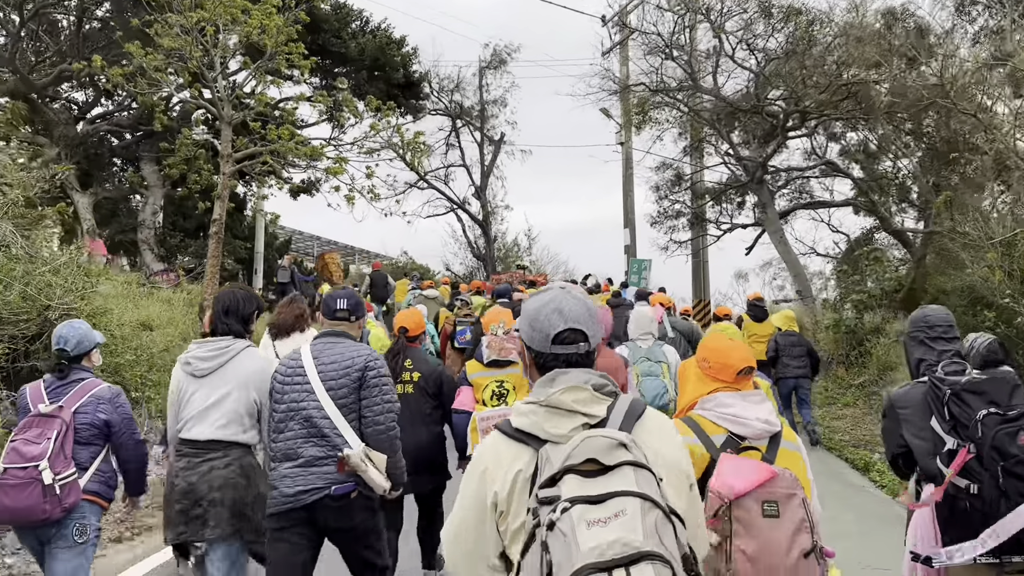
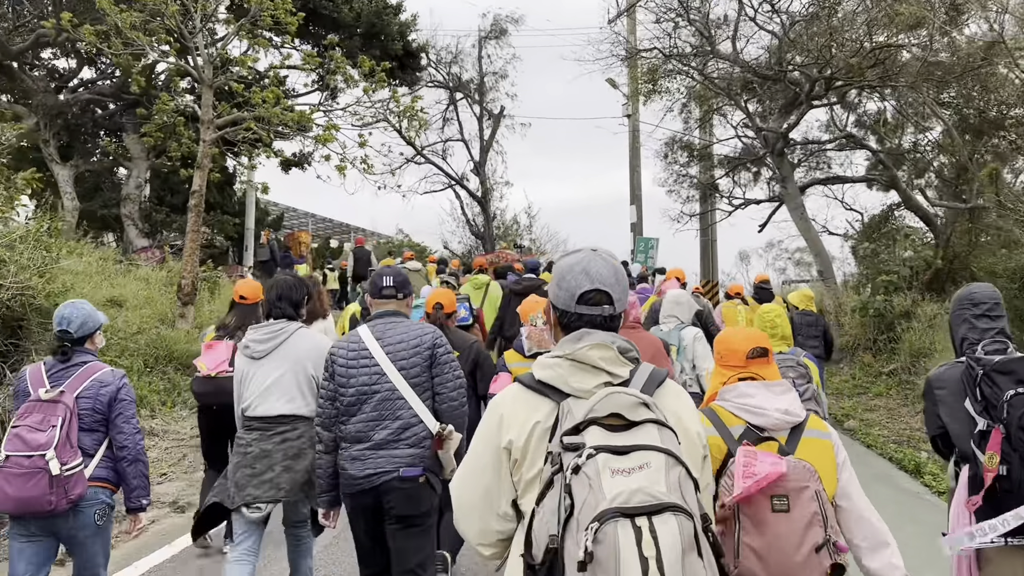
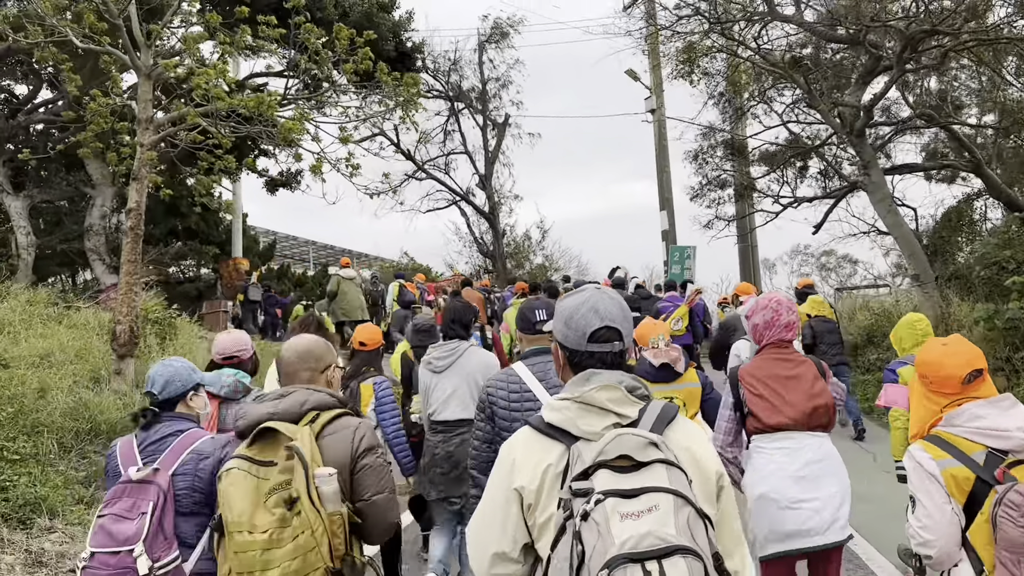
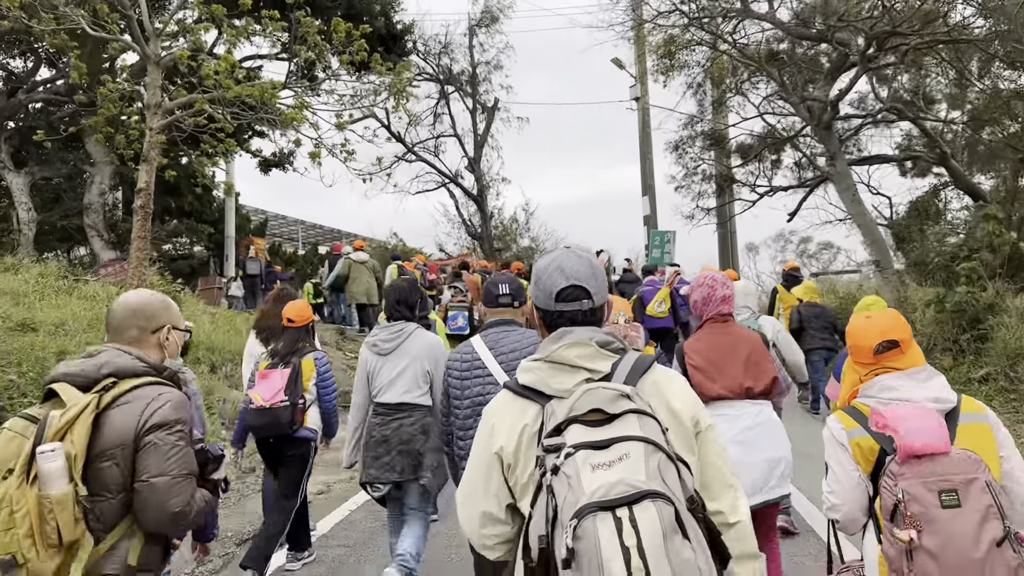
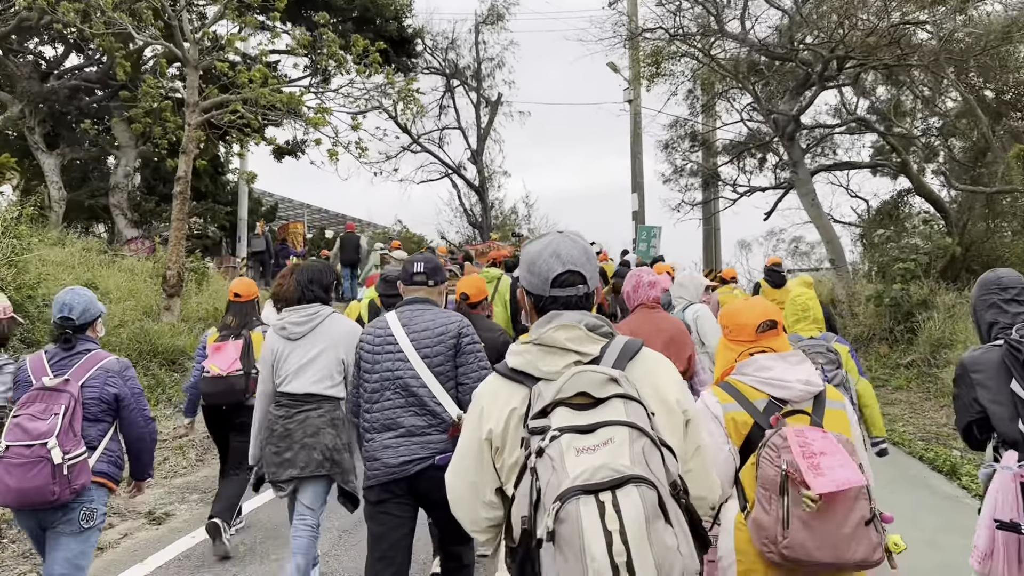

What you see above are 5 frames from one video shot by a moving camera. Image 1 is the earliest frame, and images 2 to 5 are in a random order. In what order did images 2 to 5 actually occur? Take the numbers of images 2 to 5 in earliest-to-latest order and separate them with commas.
2, 5, 4, 3
